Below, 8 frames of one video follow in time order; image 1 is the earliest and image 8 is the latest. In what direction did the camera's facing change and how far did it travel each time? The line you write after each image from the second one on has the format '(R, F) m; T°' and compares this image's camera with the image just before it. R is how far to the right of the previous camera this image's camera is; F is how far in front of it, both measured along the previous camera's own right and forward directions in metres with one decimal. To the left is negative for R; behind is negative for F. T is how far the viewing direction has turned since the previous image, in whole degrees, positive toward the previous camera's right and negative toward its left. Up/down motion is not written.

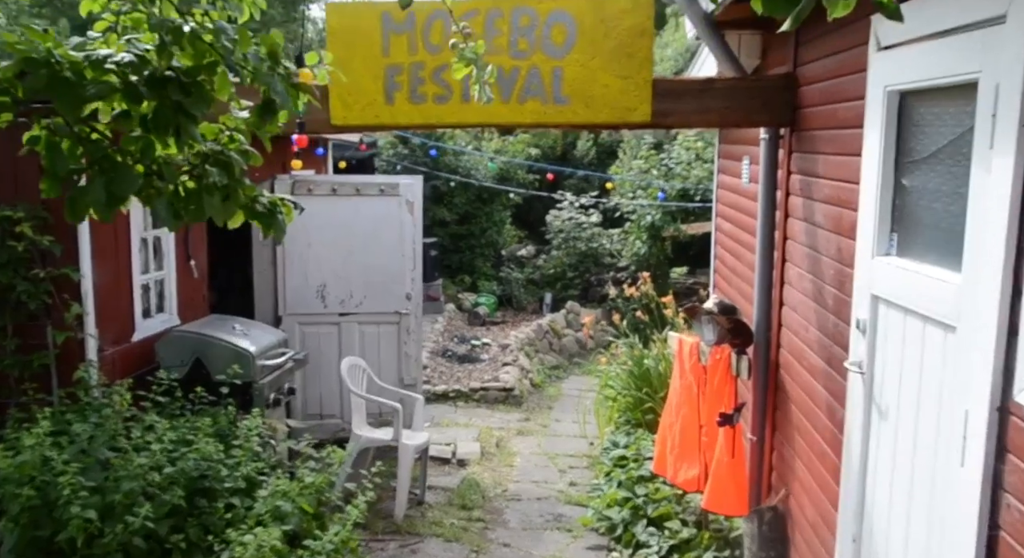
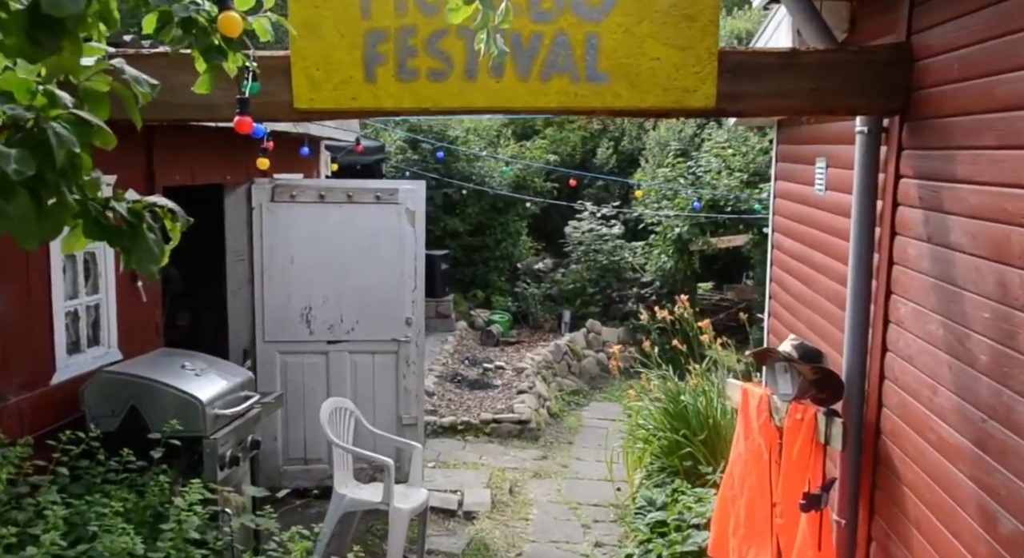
(0.0, +0.9) m; -1°
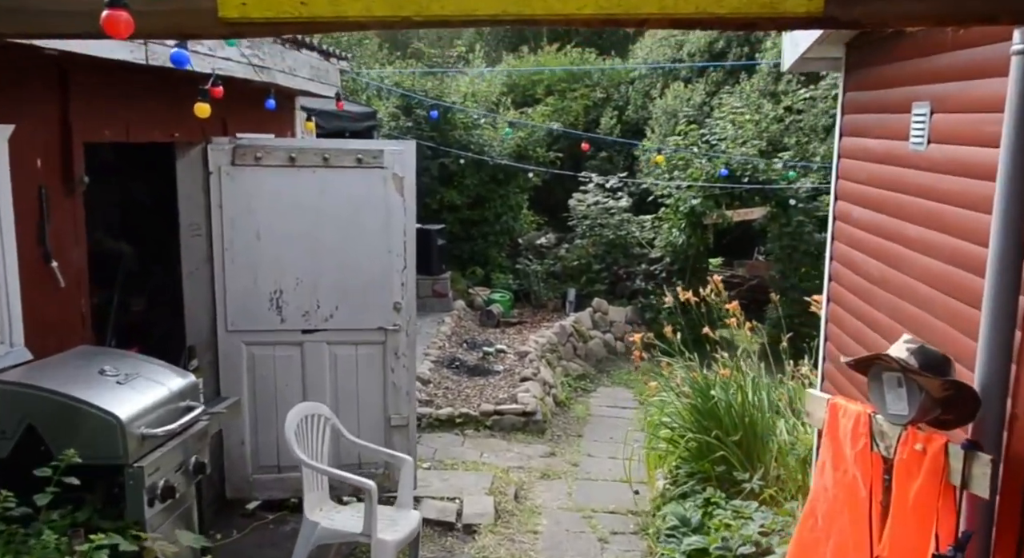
(0.0, +0.8) m; 0°
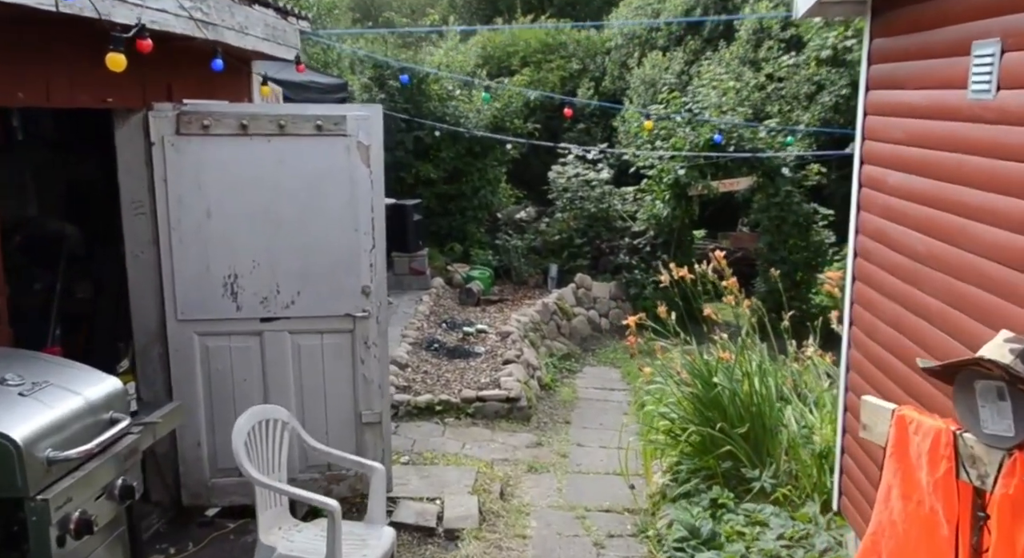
(0.0, +0.5) m; +2°
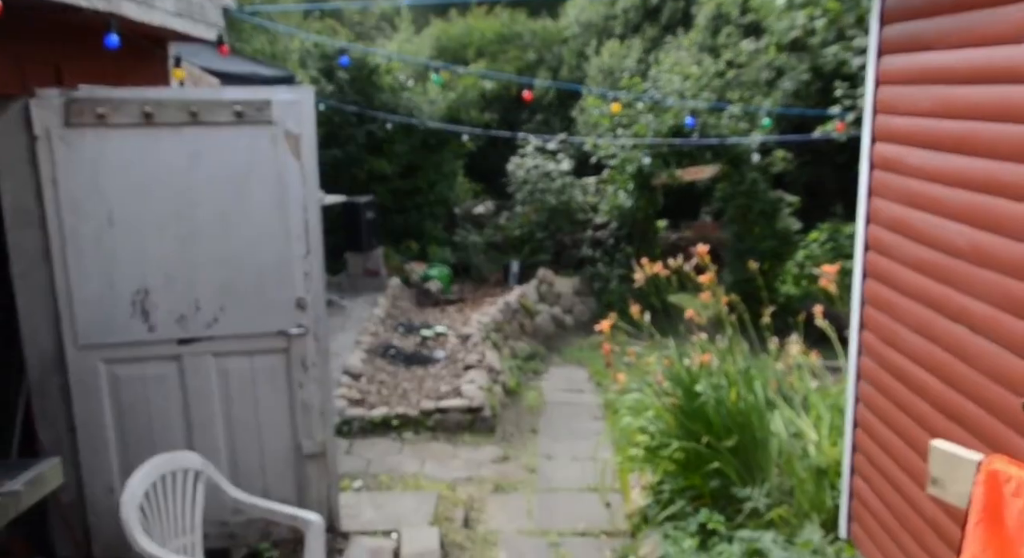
(0.0, +0.5) m; +3°
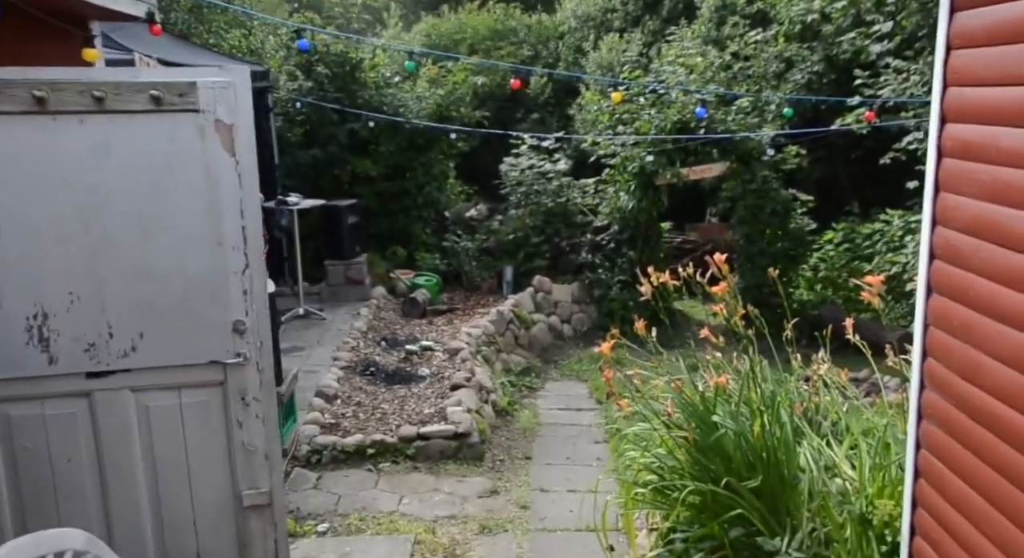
(+0.1, +0.6) m; 0°
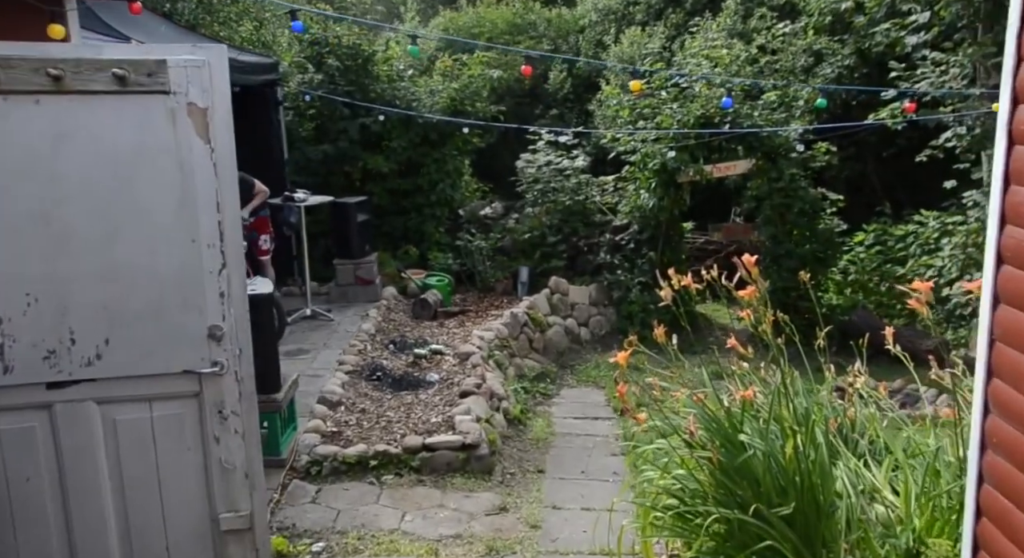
(0.0, +0.3) m; -1°
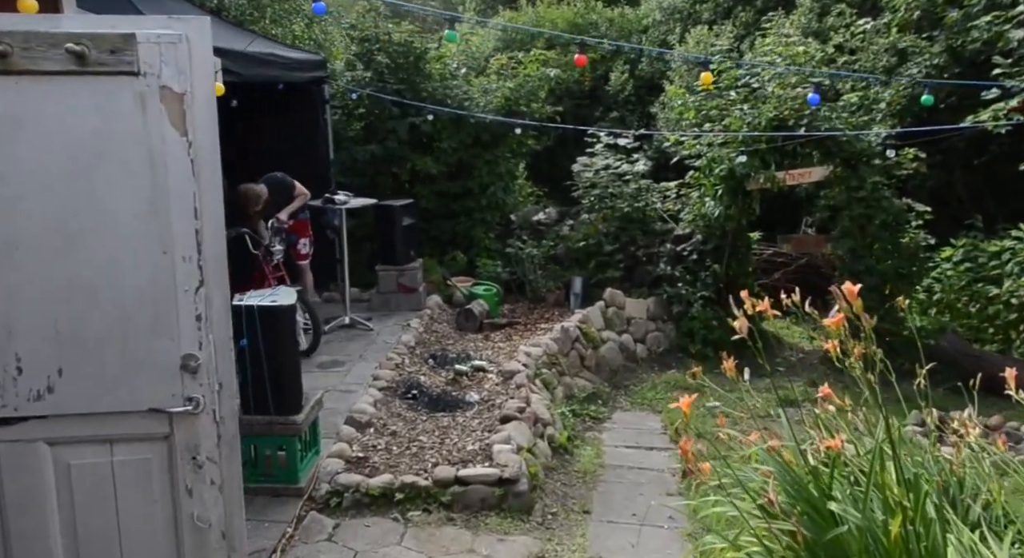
(+0.1, +0.5) m; -4°
